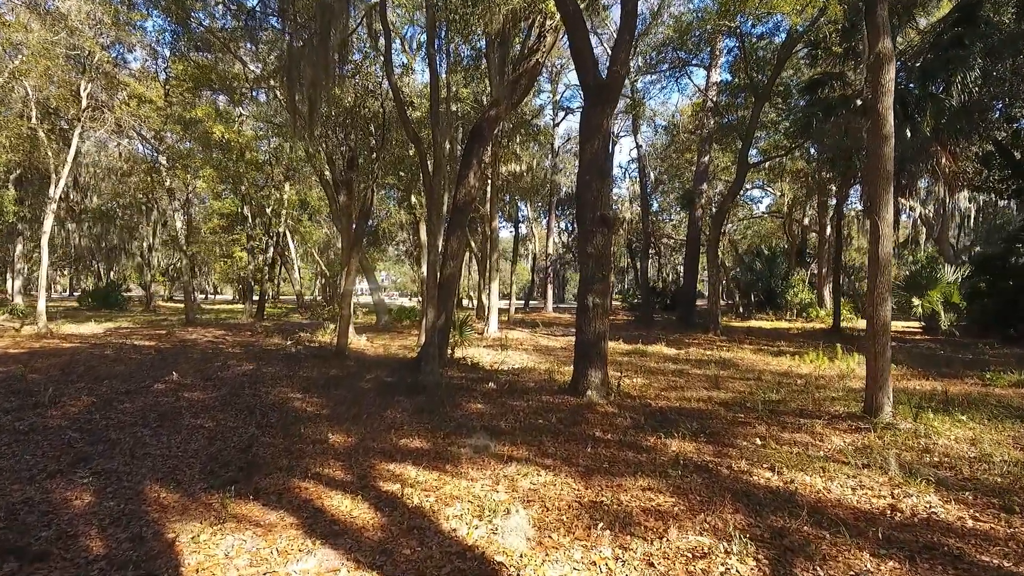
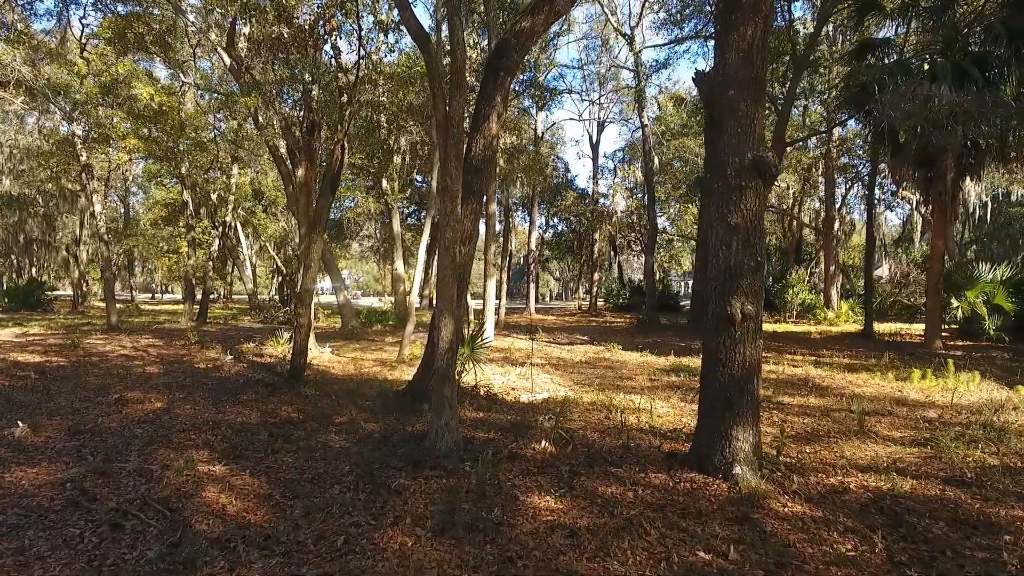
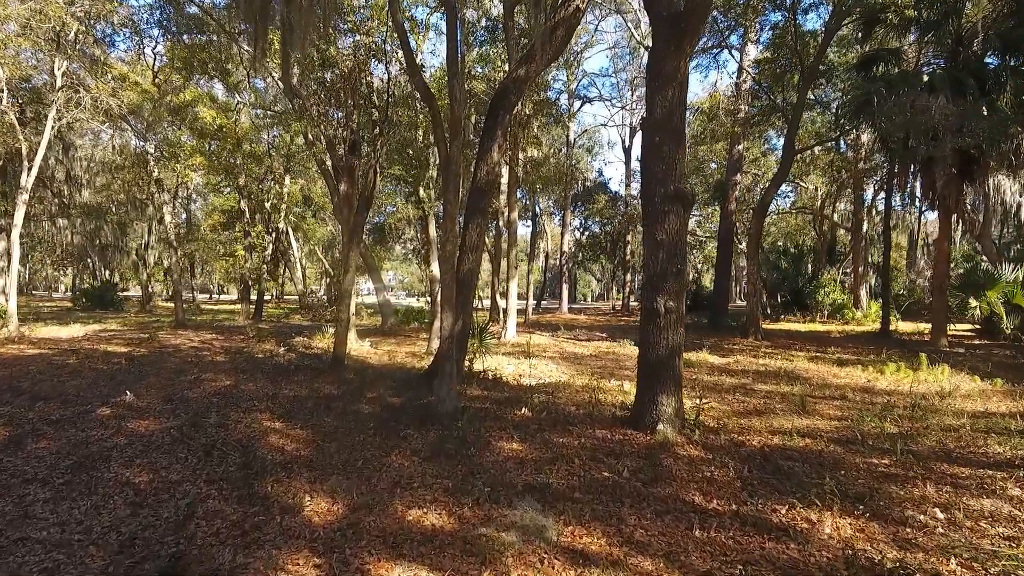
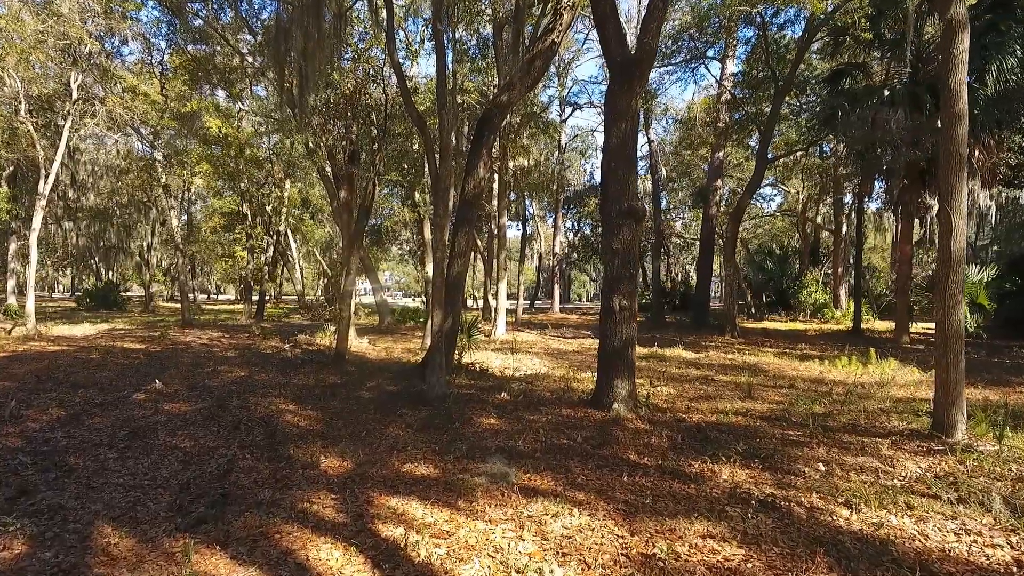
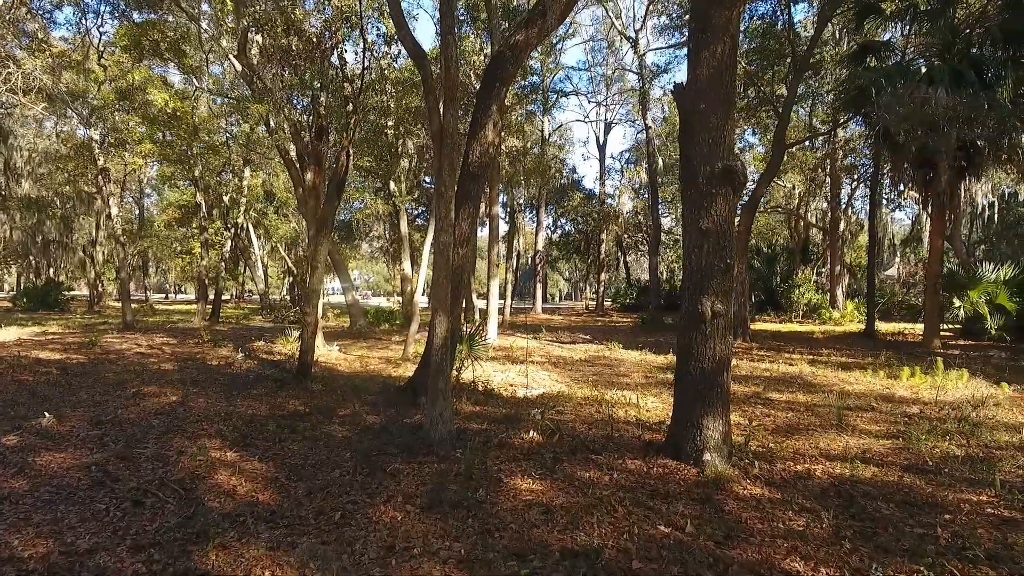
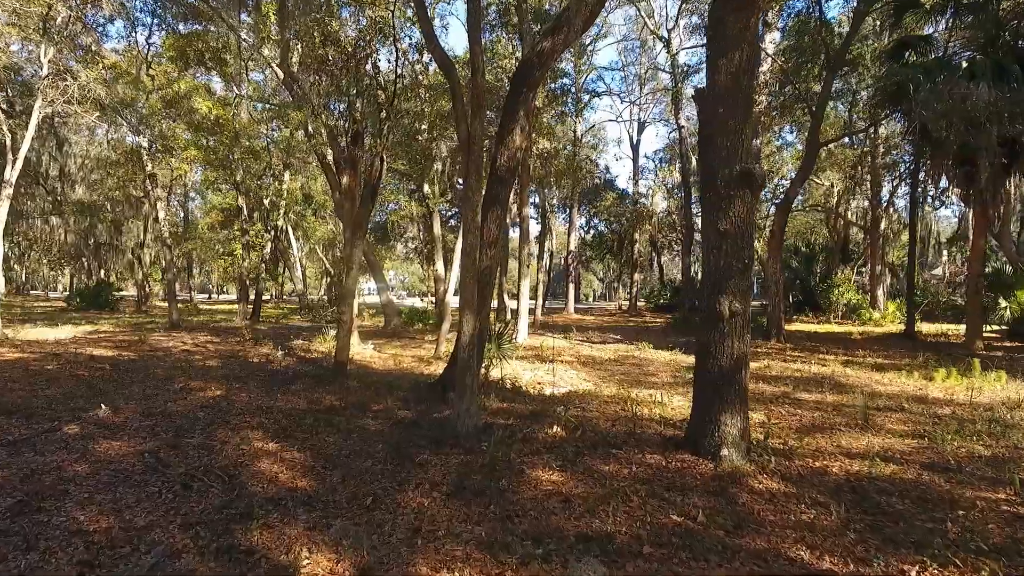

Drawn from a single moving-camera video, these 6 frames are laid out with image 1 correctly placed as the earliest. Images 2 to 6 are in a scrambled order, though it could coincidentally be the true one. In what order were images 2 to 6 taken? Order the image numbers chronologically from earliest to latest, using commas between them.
4, 3, 6, 5, 2
